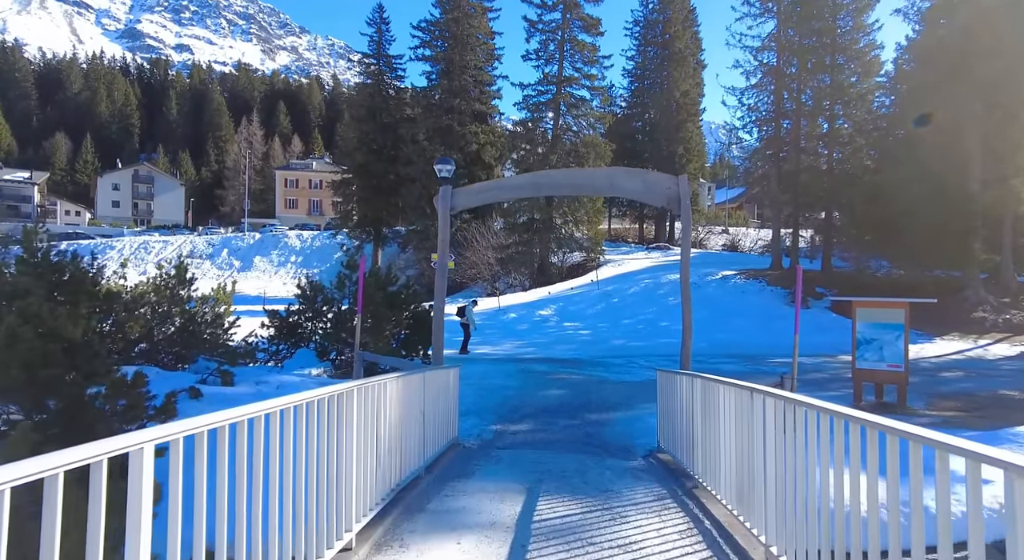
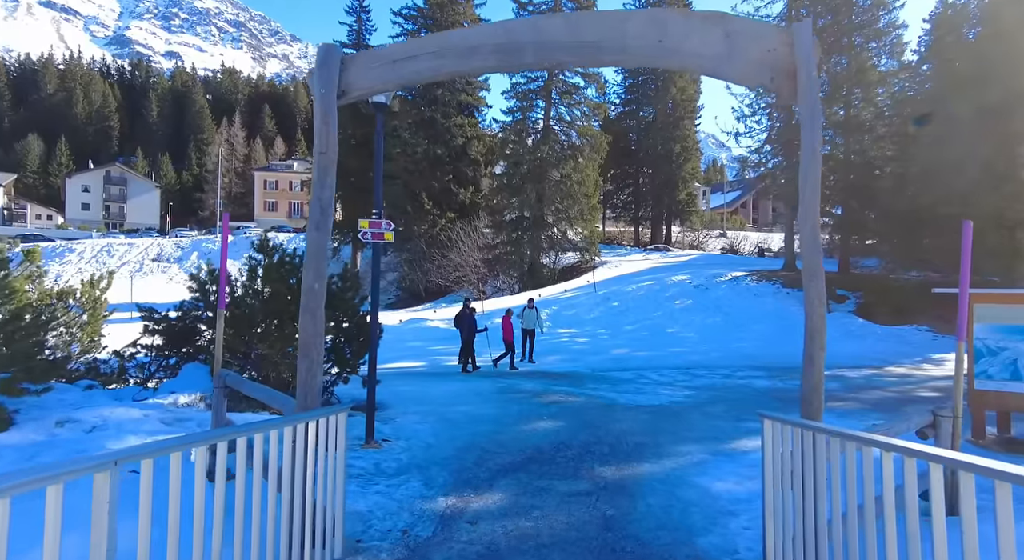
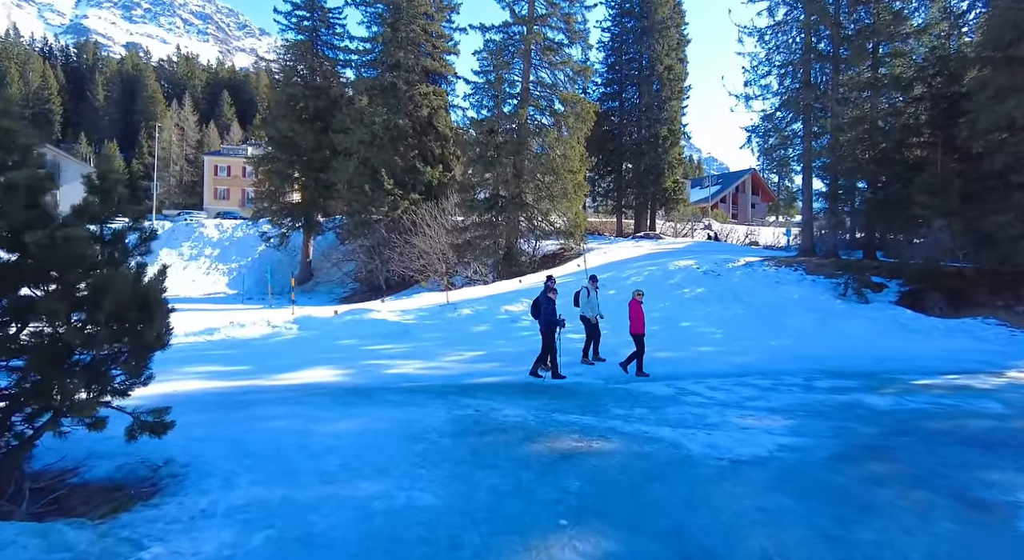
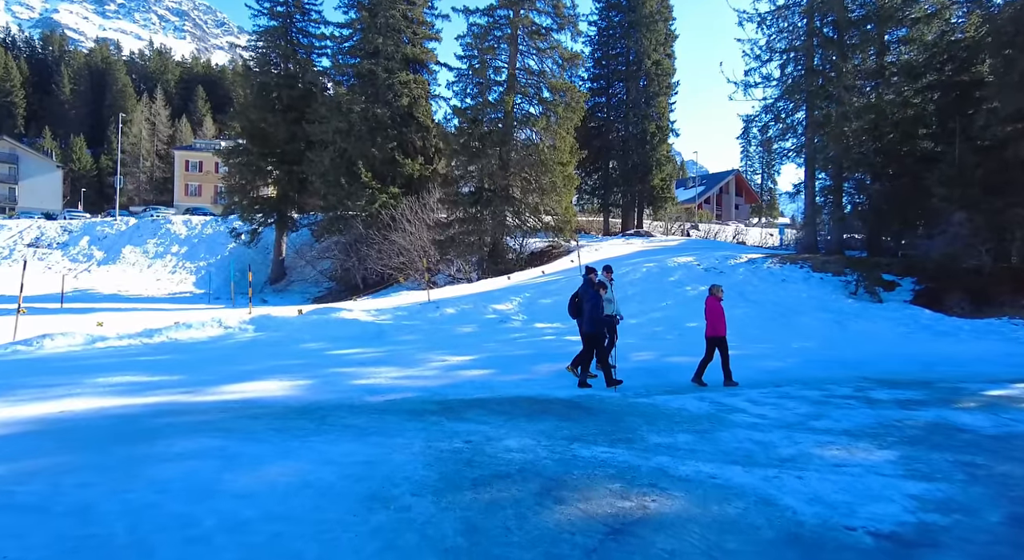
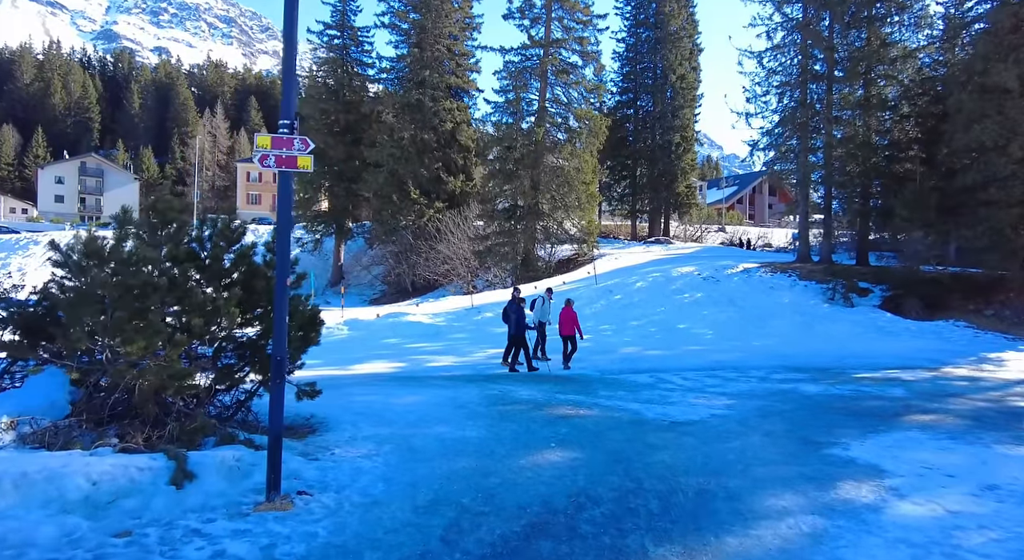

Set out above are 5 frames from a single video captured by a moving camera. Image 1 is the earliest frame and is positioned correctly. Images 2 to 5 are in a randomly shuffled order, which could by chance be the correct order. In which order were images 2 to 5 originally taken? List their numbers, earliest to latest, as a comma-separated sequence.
2, 5, 3, 4
